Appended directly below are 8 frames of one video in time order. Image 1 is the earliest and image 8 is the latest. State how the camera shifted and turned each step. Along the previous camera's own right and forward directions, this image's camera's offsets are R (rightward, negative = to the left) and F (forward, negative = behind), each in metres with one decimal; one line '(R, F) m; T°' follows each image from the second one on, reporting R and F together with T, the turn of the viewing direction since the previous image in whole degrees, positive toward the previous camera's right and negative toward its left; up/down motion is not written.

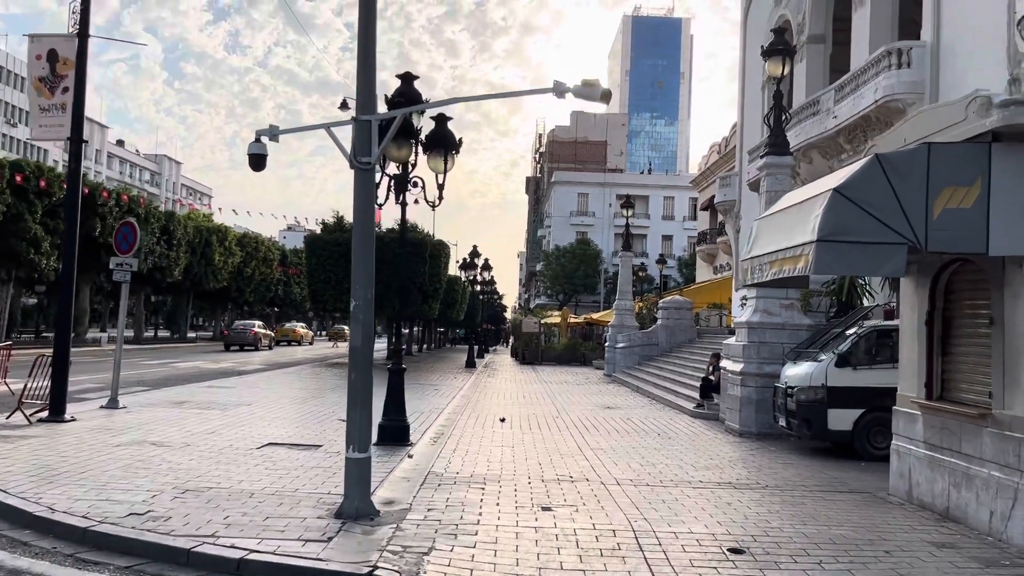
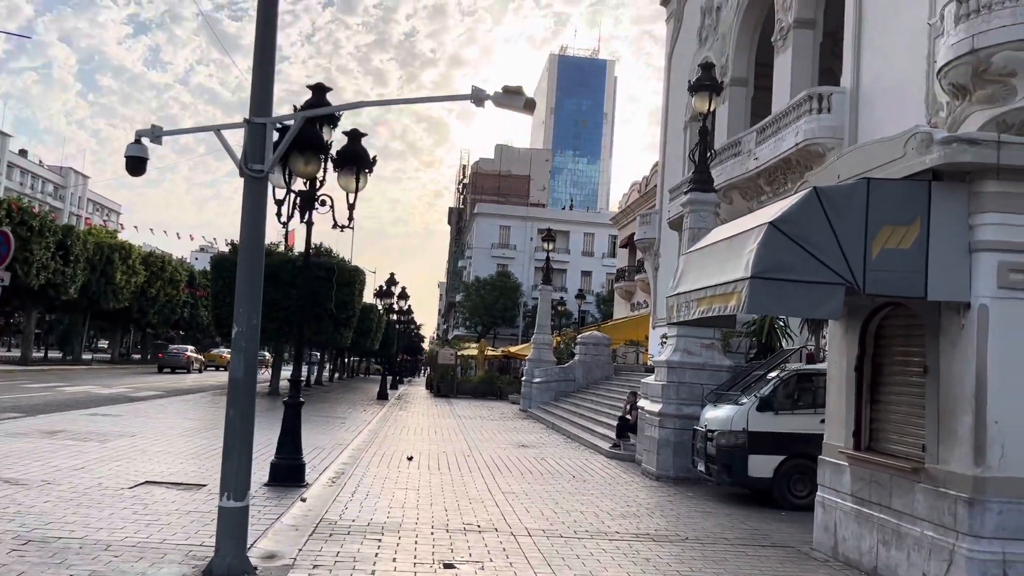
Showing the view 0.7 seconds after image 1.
(+0.1, +0.7) m; +5°
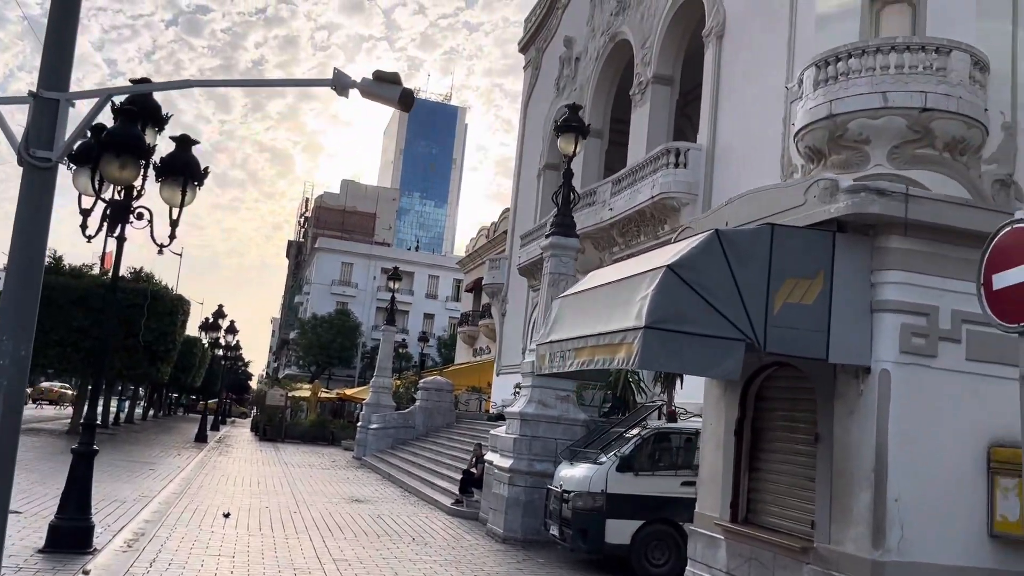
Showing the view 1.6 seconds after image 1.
(-0.1, +1.0) m; +11°
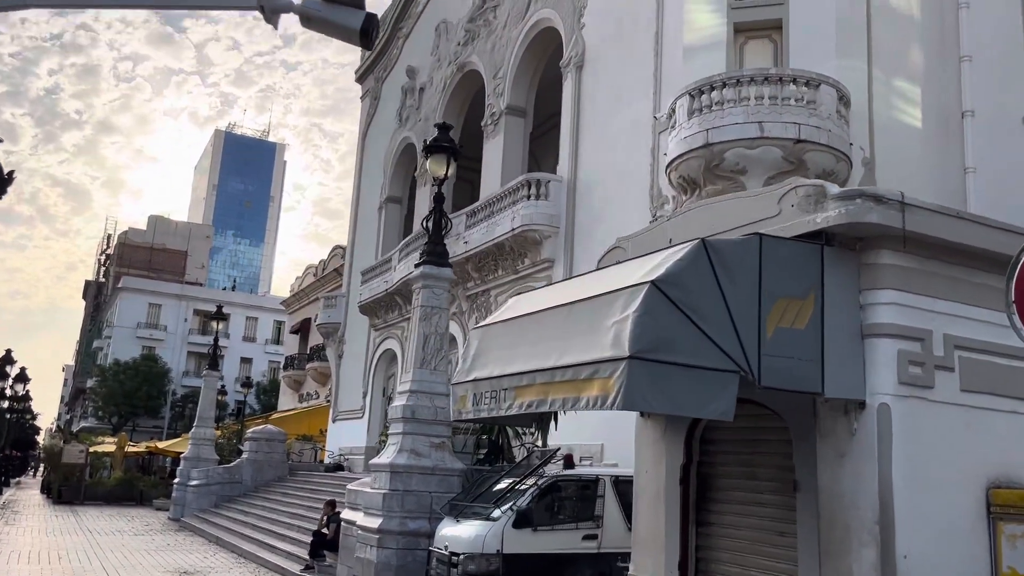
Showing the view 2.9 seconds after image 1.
(-0.6, +1.3) m; +12°
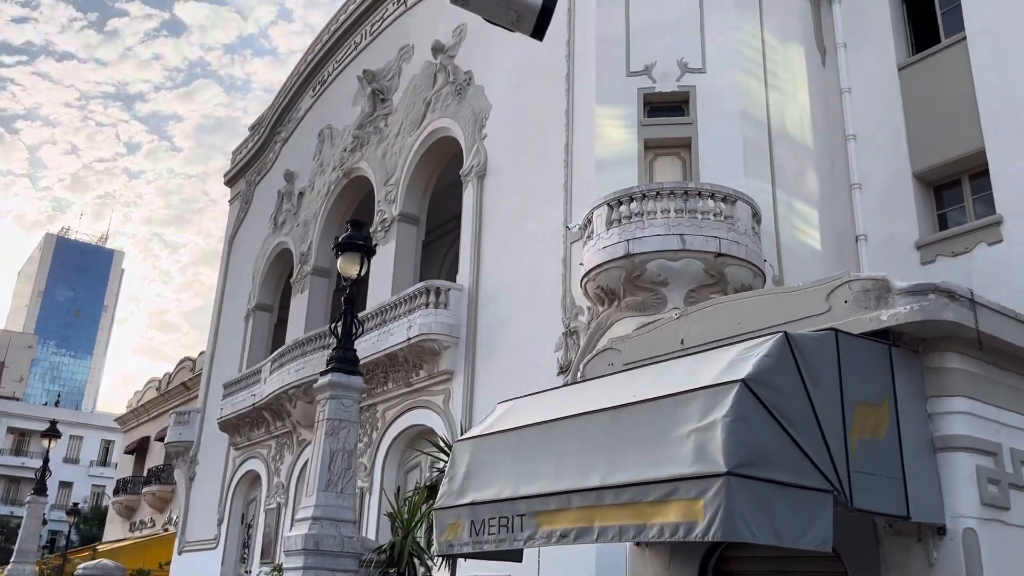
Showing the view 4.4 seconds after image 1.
(-0.9, +1.0) m; +10°
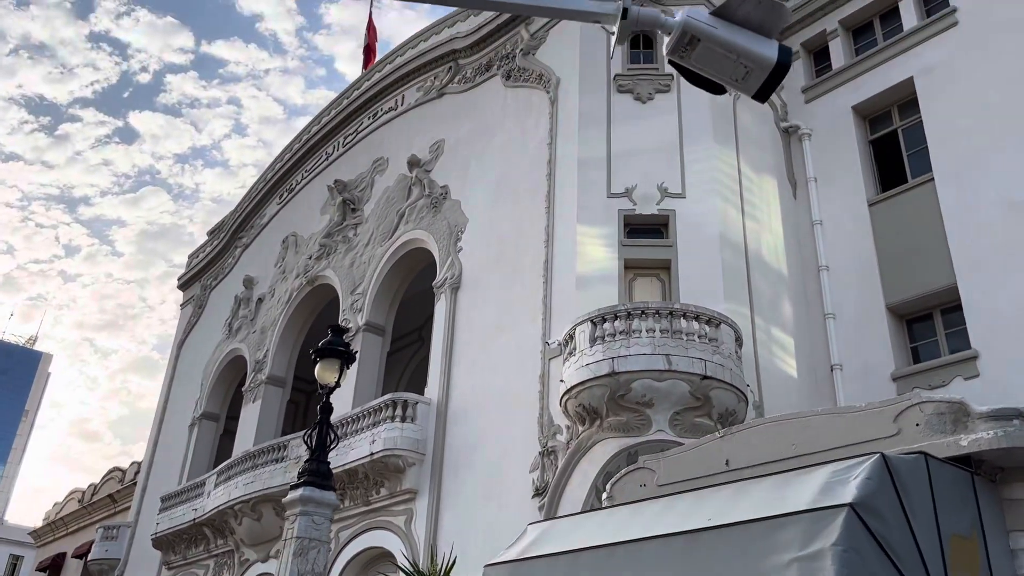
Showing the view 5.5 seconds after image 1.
(-0.6, +0.3) m; +4°
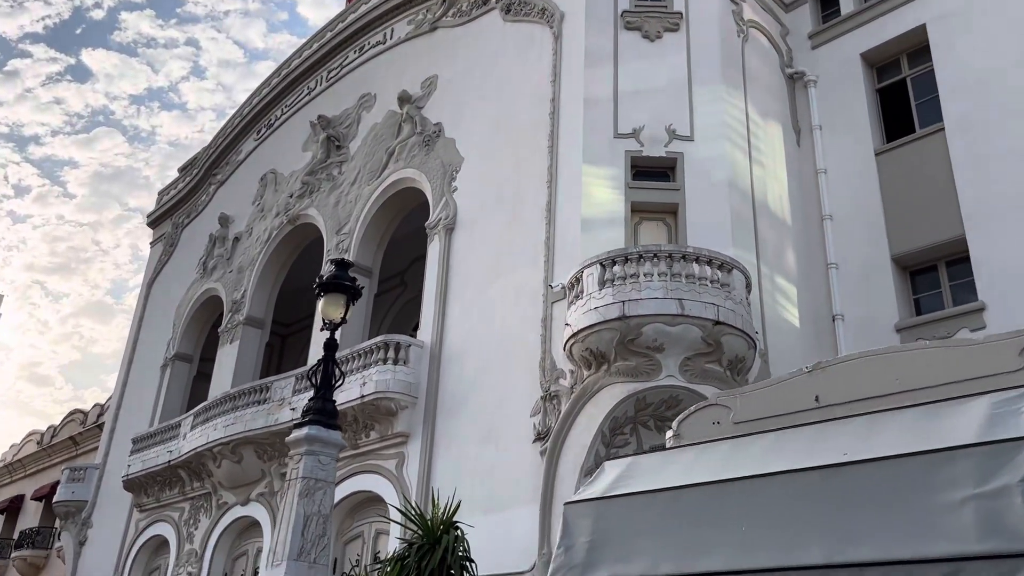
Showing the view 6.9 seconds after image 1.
(-0.6, +0.5) m; +3°
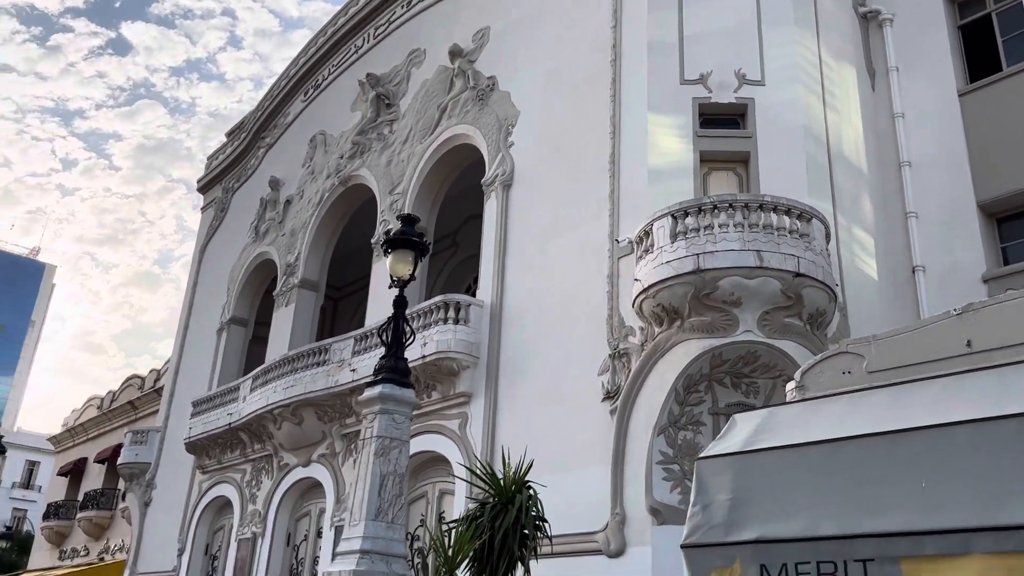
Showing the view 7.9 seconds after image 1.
(-0.4, +0.4) m; -3°
